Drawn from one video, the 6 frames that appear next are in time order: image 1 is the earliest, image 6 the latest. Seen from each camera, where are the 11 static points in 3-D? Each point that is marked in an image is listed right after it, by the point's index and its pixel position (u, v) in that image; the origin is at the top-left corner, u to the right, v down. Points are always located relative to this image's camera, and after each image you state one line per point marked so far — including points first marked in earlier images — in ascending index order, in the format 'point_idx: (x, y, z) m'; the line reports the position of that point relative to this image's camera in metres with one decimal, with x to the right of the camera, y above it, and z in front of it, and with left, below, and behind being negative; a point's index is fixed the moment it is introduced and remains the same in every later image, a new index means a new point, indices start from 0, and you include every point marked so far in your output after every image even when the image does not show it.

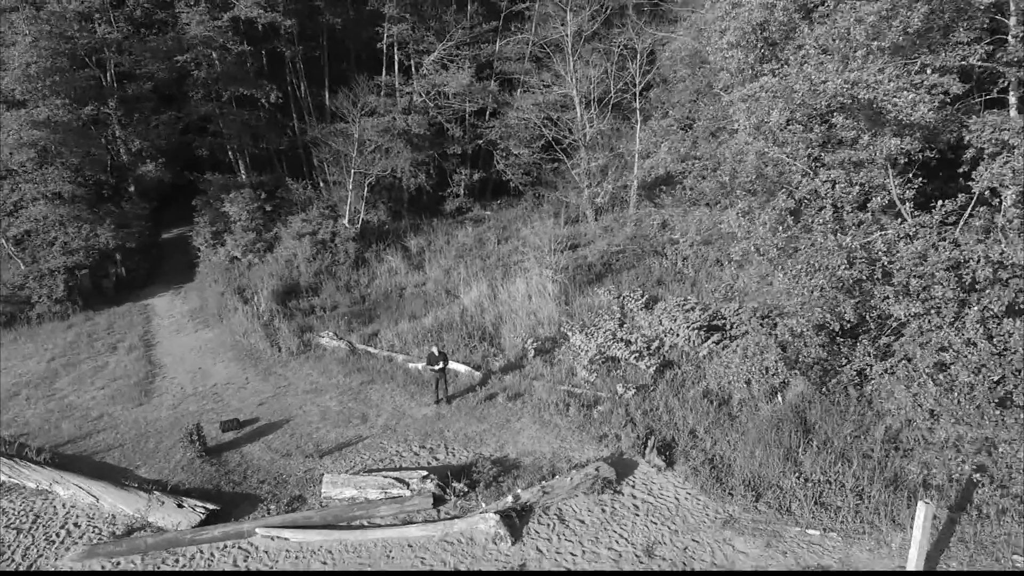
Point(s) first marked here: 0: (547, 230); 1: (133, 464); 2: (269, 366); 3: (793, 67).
0: (+0.7, +1.1, +15.0) m
1: (-3.4, -1.6, +7.1) m
2: (-2.9, -0.9, +9.5) m
3: (+2.4, +1.9, +7.0) m
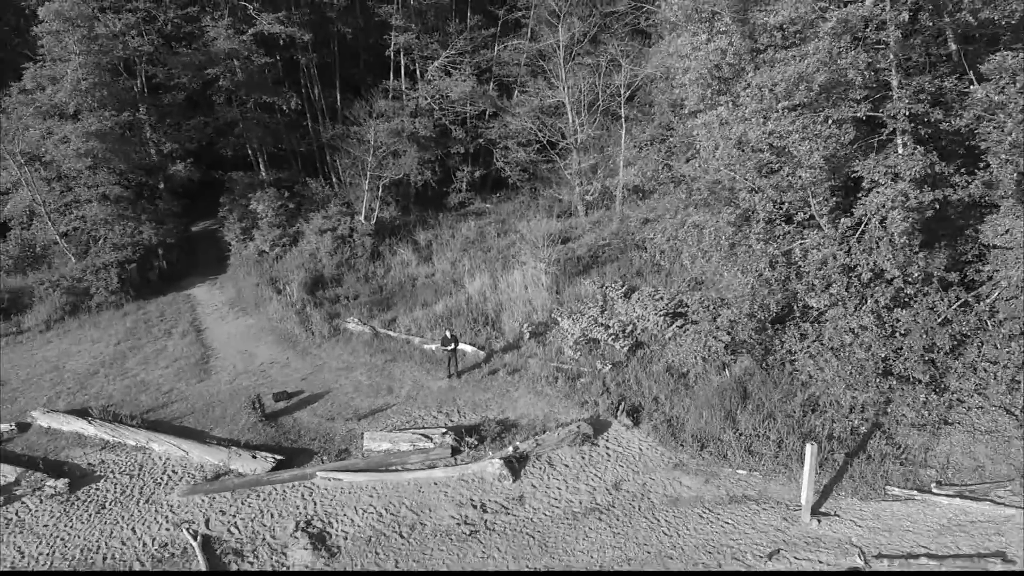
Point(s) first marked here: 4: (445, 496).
0: (+0.6, +1.3, +16.7) m
1: (-3.4, -1.5, +8.9) m
2: (-2.9, -0.8, +11.3) m
3: (+2.4, +2.0, +8.7) m
4: (-0.6, -1.9, +7.2) m
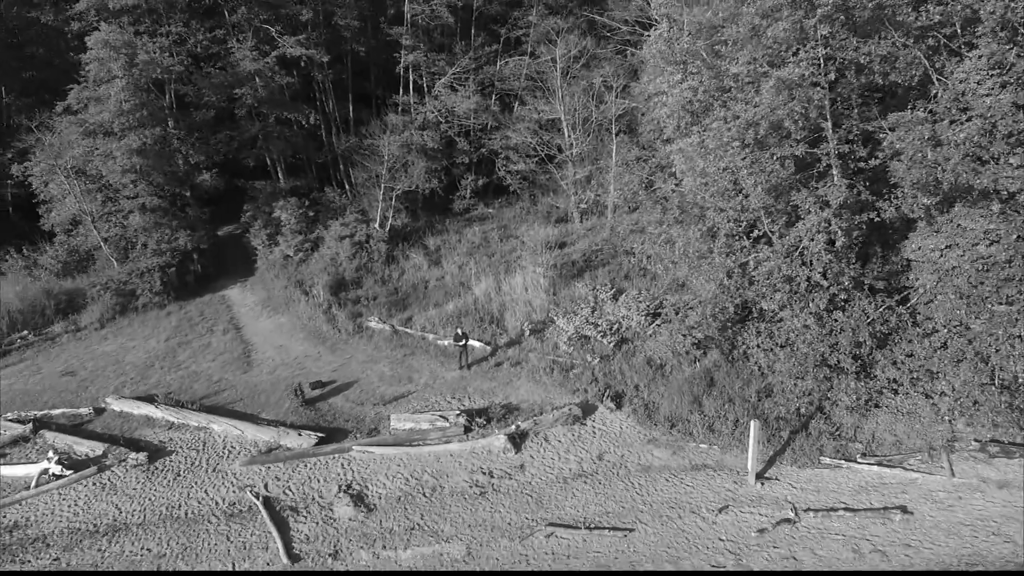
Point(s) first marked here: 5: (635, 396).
0: (+0.7, +1.3, +18.3) m
1: (-3.4, -1.6, +10.5) m
2: (-2.9, -0.9, +12.8) m
3: (+2.4, +1.9, +10.3) m
4: (-0.6, -2.0, +8.8) m
5: (+1.6, -1.4, +10.2) m
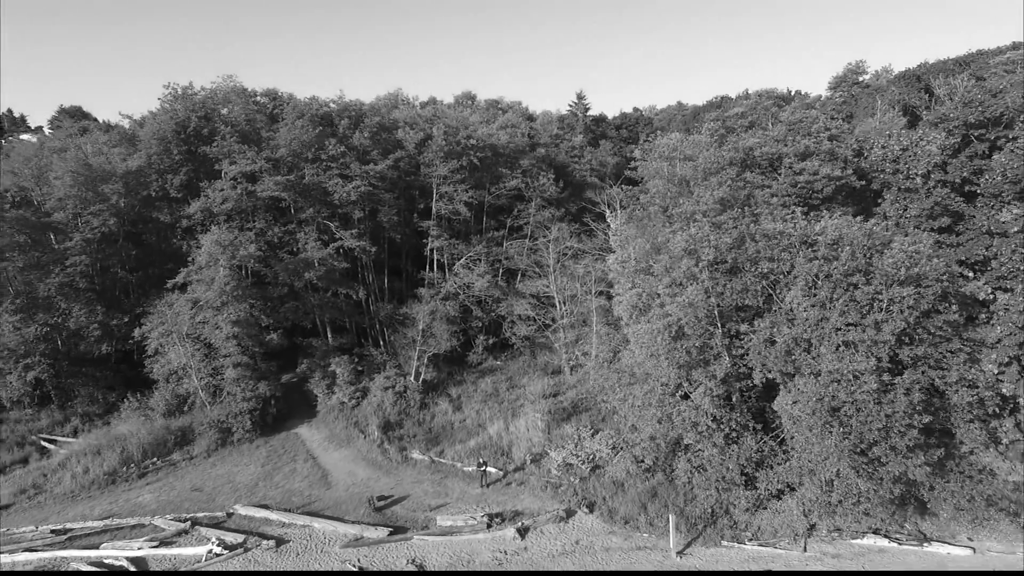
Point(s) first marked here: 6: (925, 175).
0: (+0.8, -2.8, +23.2) m
1: (-3.3, -4.3, +15.0) m
2: (-2.8, -4.0, +17.5) m
3: (+2.5, -0.8, +15.4) m
4: (-0.5, -4.4, +13.3) m
5: (+1.7, -4.1, +14.8) m
6: (+8.0, +2.2, +15.2) m
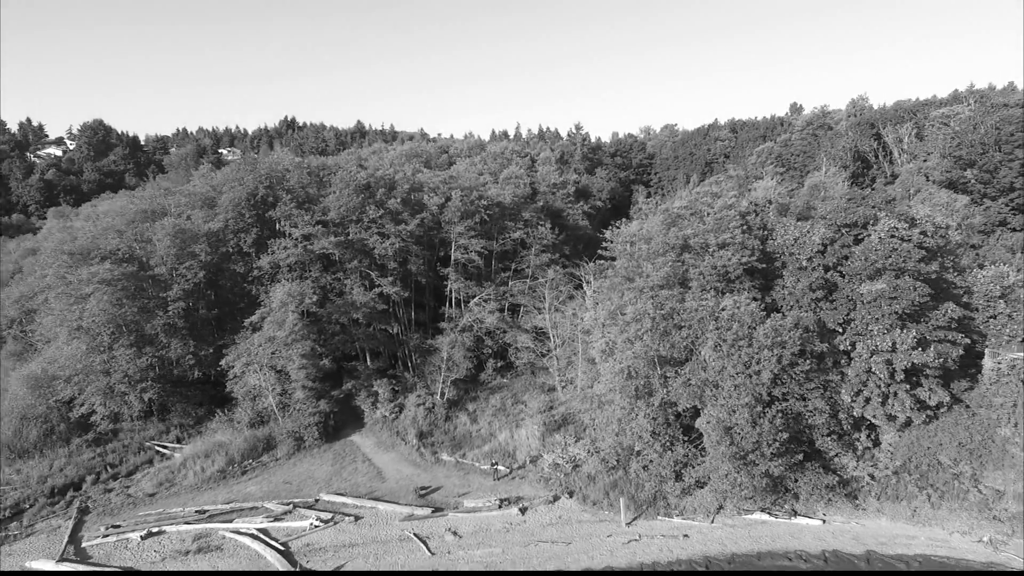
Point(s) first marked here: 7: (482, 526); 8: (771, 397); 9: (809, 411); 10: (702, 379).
0: (+0.9, -4.1, +29.5) m
1: (-3.1, -5.7, +21.4) m
2: (-2.6, -5.4, +23.8) m
3: (+2.6, -2.2, +21.7) m
4: (-0.4, -5.8, +19.6) m
5: (+1.8, -5.5, +21.1) m
6: (+8.1, +0.8, +21.5) m
7: (-0.7, -5.9, +19.3) m
8: (+6.1, -2.5, +18.4) m
9: (+7.1, -3.0, +18.9) m
10: (+4.5, -2.1, +18.9) m
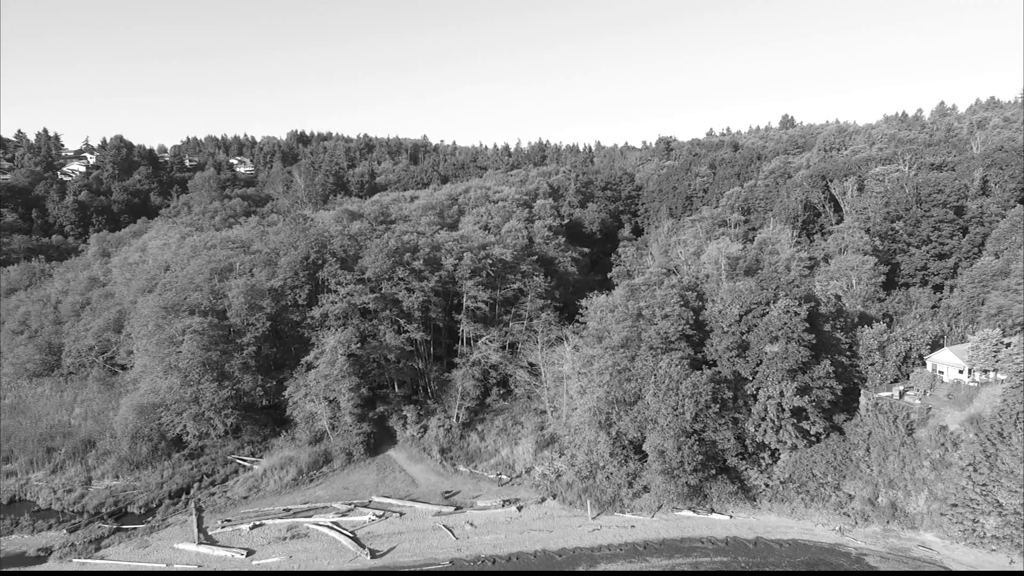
0: (+0.9, -6.3, +37.5) m
1: (-3.2, -7.9, +29.4) m
2: (-2.6, -7.6, +31.8) m
3: (+2.6, -4.4, +29.7) m
4: (-0.4, -8.0, +27.6) m
5: (+1.8, -7.7, +29.1) m
6: (+8.1, -1.4, +29.5) m
7: (-0.7, -8.0, +27.3) m
8: (+6.0, -4.7, +26.3) m
9: (+7.1, -5.1, +26.9) m
10: (+4.5, -4.3, +26.8) m
